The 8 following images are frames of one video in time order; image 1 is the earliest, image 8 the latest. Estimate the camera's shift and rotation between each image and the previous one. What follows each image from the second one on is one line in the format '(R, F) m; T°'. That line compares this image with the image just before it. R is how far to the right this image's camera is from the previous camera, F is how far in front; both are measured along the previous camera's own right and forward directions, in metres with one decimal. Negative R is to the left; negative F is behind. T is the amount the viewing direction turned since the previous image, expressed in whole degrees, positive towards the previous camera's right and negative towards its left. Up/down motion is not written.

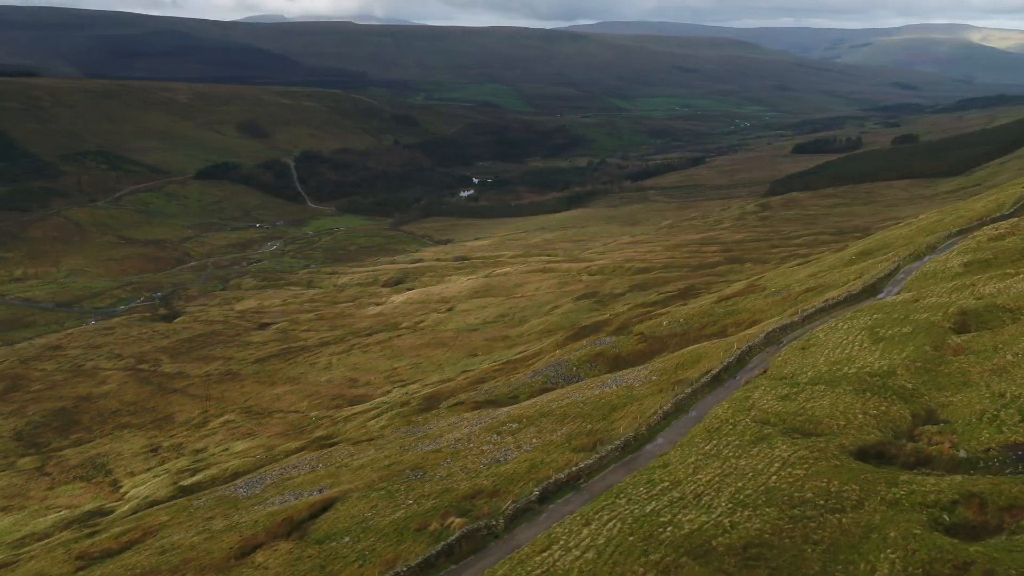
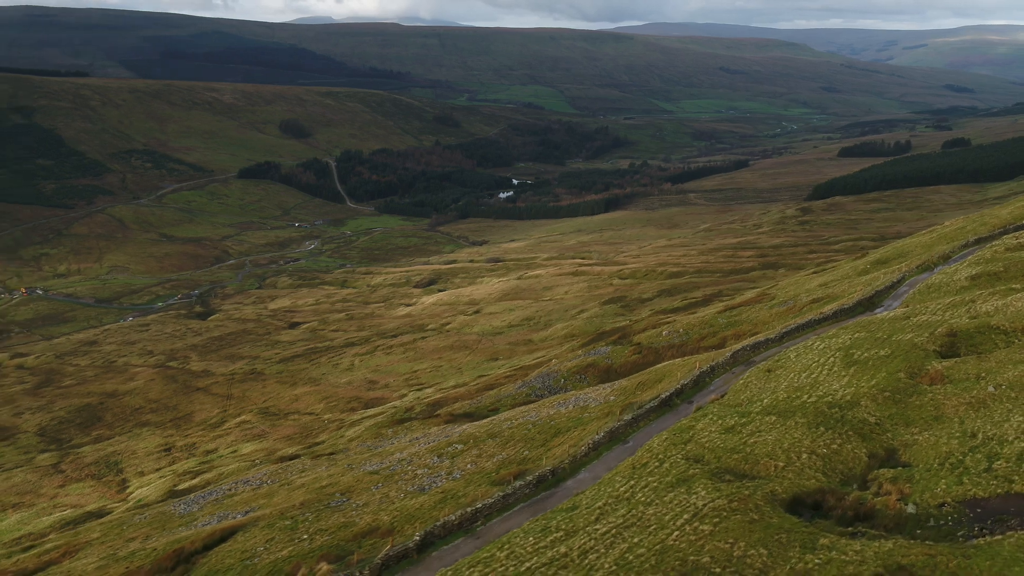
(+1.8, +1.1) m; -3°
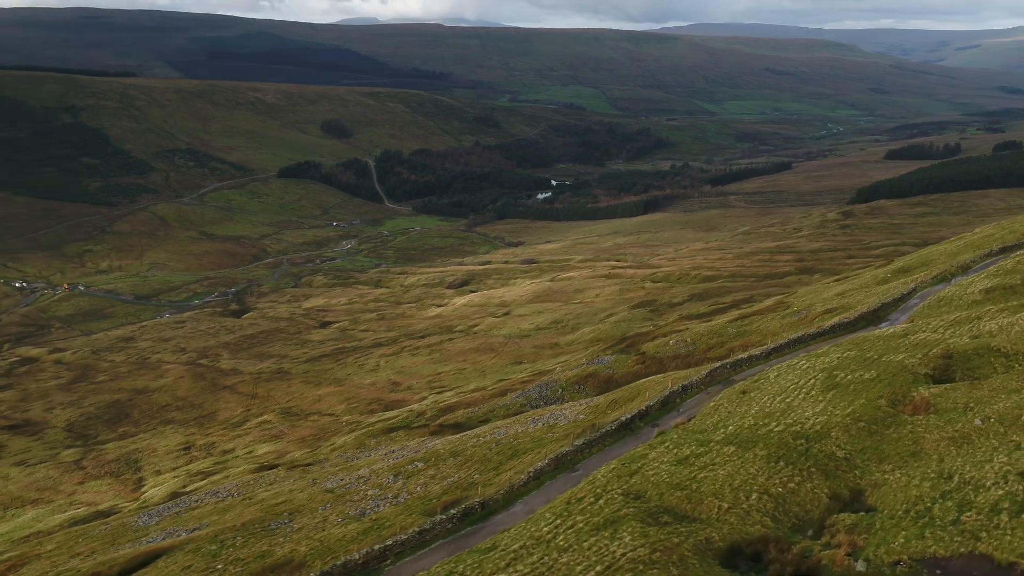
(+1.3, +0.8) m; -3°
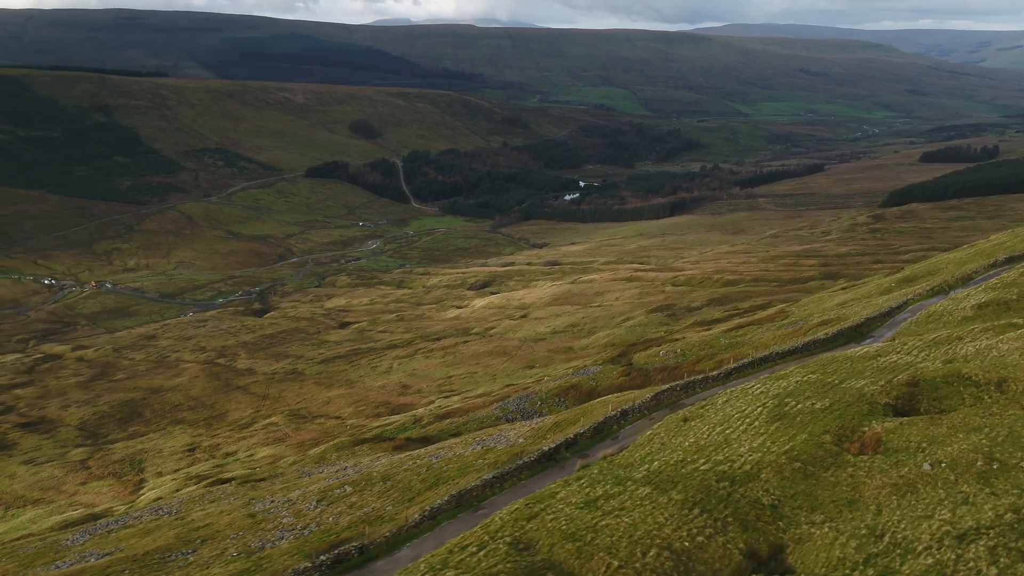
(+1.6, +1.0) m; -2°
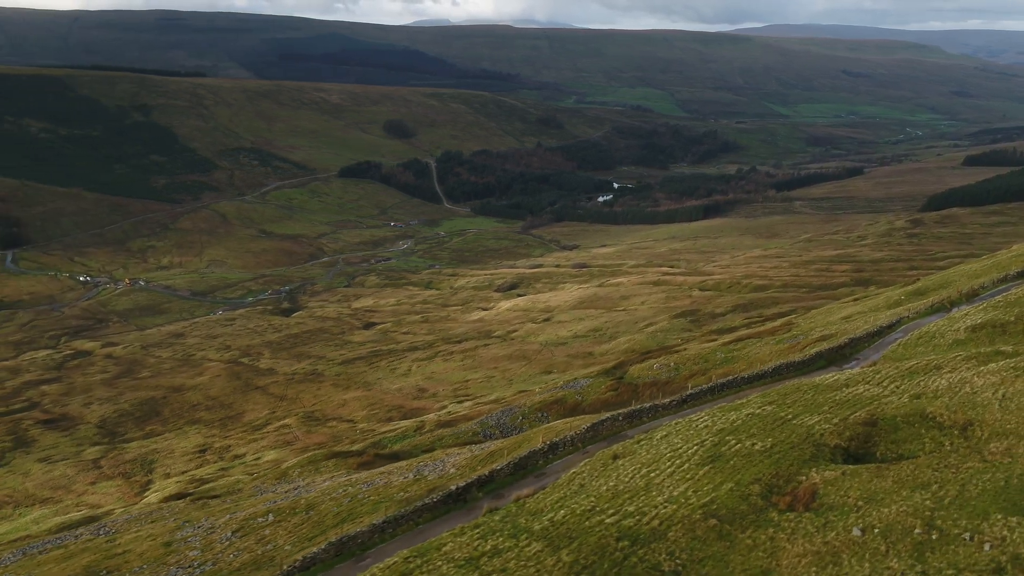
(+1.6, +1.0) m; -2°
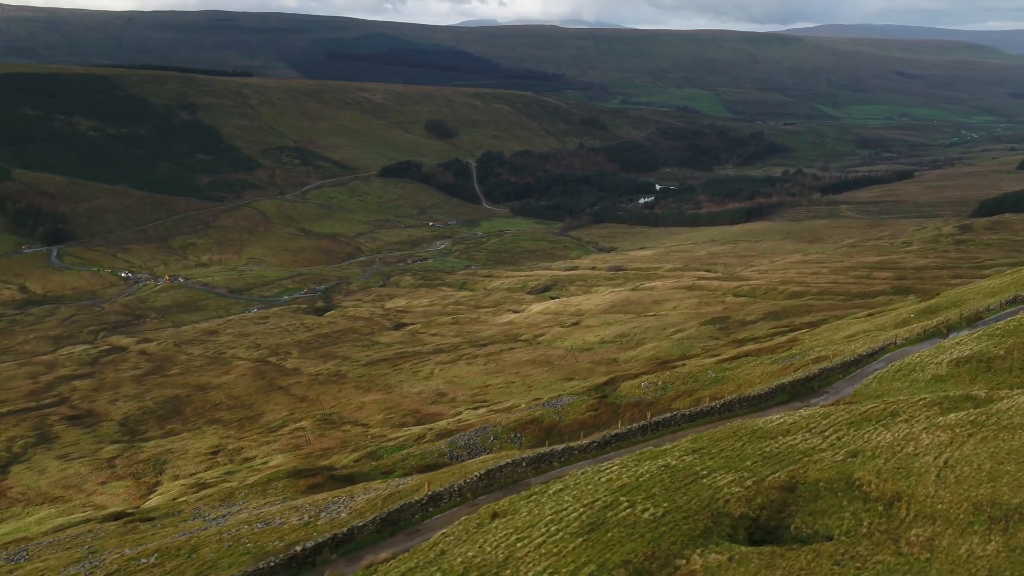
(+2.0, +1.2) m; -3°
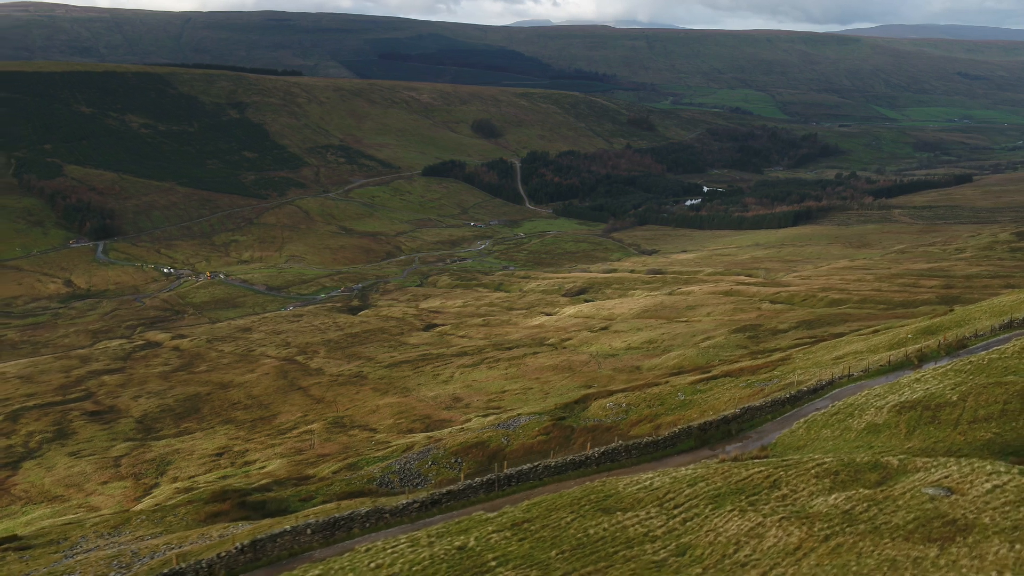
(+2.8, +1.5) m; -3°
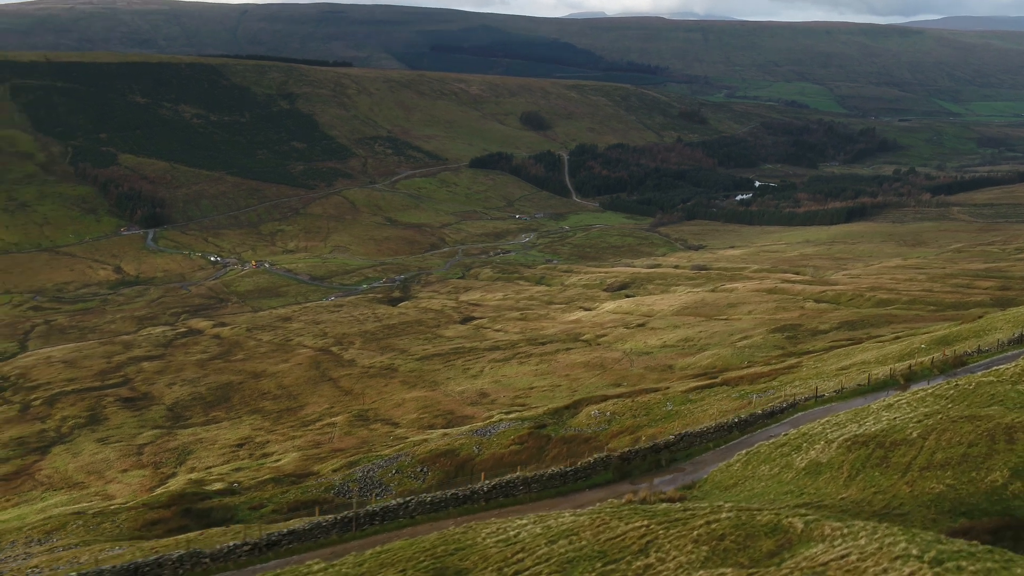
(+1.8, +1.6) m; -3°
